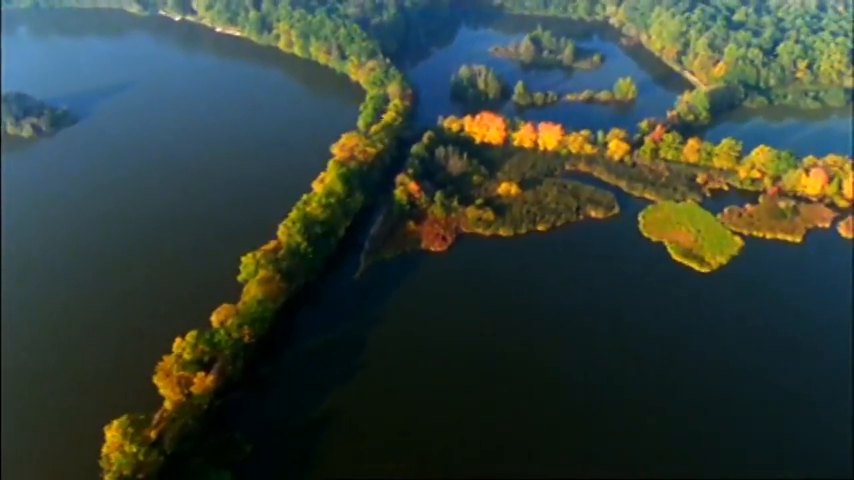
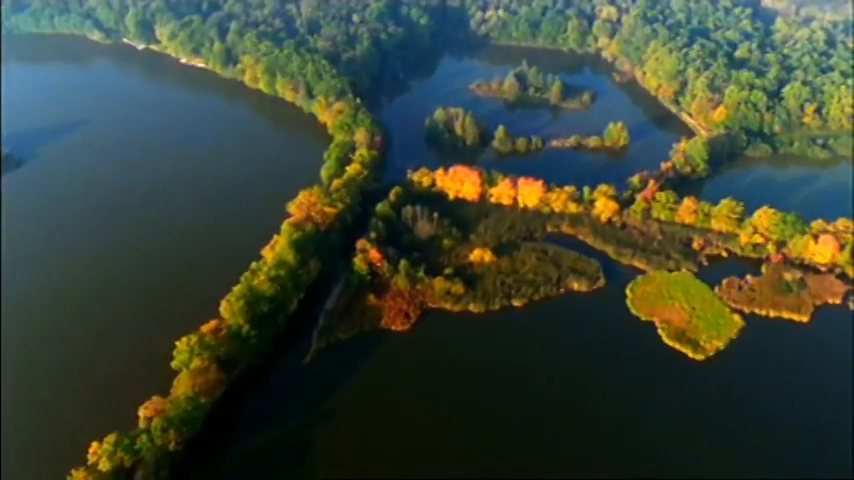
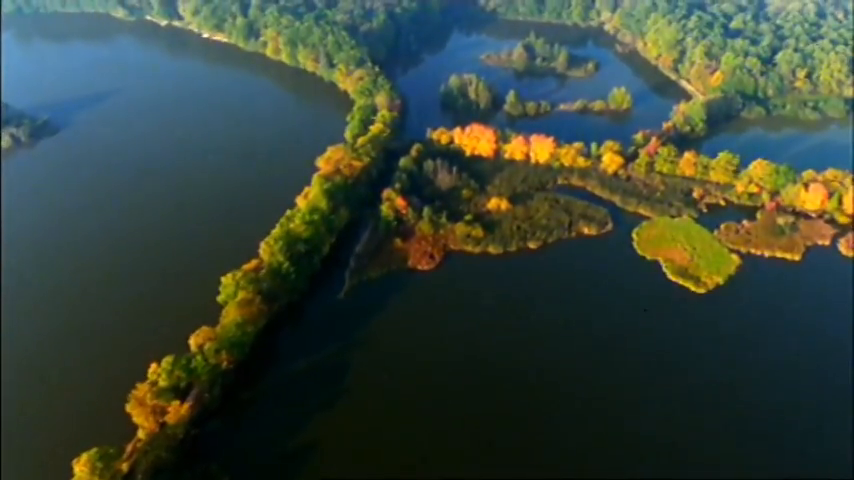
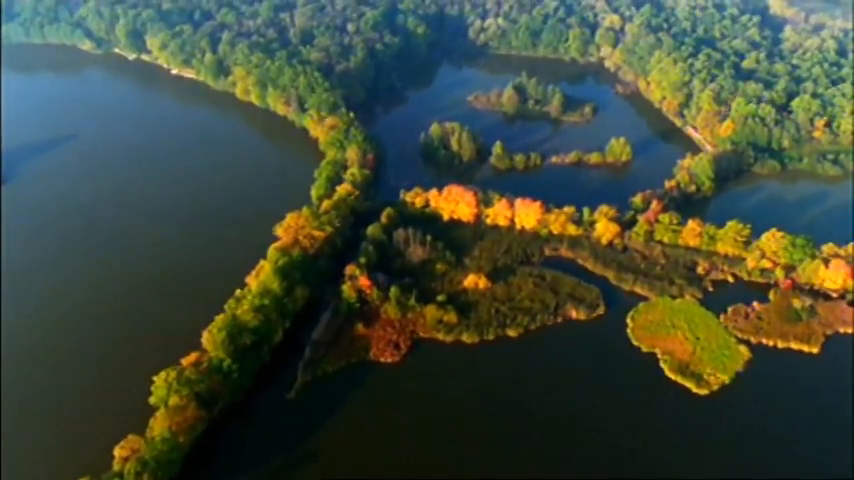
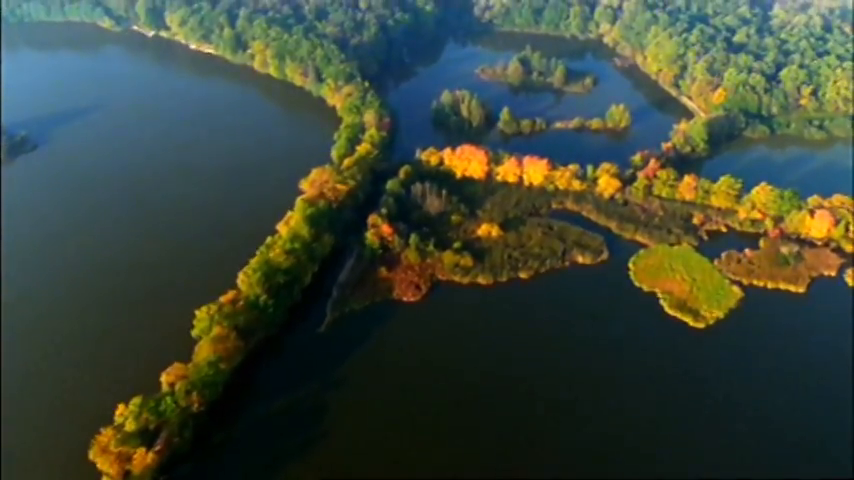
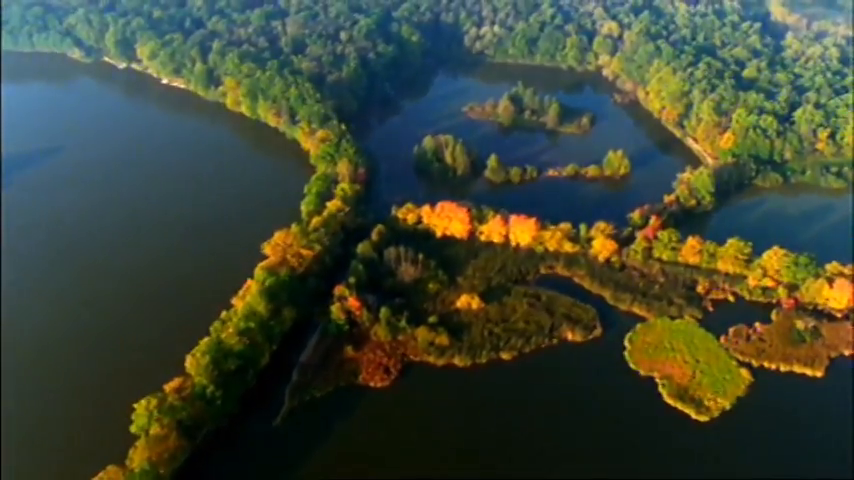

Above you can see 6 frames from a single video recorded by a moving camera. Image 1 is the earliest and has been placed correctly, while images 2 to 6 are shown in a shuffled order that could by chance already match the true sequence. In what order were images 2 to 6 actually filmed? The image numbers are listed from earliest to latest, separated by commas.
3, 5, 2, 4, 6
